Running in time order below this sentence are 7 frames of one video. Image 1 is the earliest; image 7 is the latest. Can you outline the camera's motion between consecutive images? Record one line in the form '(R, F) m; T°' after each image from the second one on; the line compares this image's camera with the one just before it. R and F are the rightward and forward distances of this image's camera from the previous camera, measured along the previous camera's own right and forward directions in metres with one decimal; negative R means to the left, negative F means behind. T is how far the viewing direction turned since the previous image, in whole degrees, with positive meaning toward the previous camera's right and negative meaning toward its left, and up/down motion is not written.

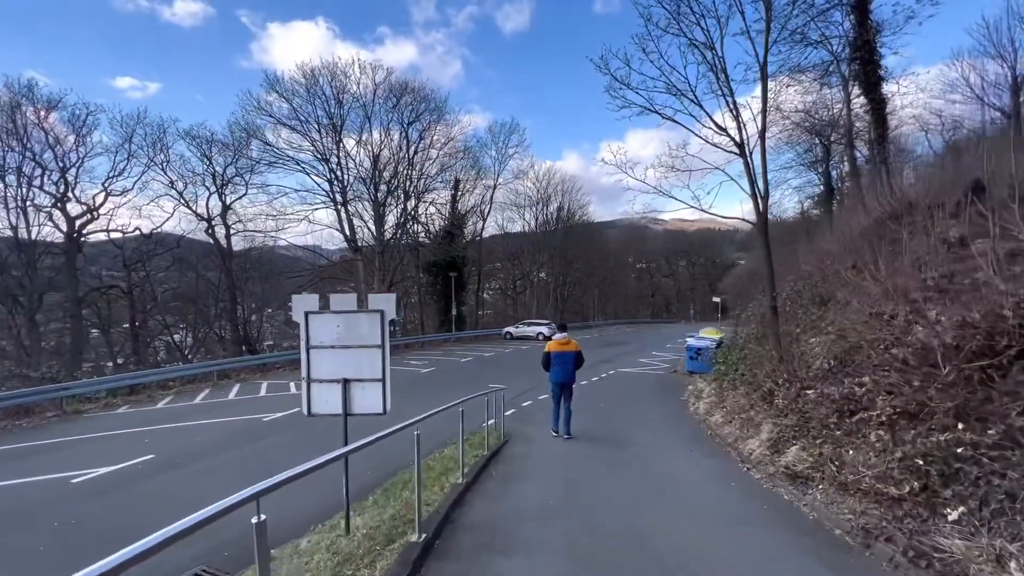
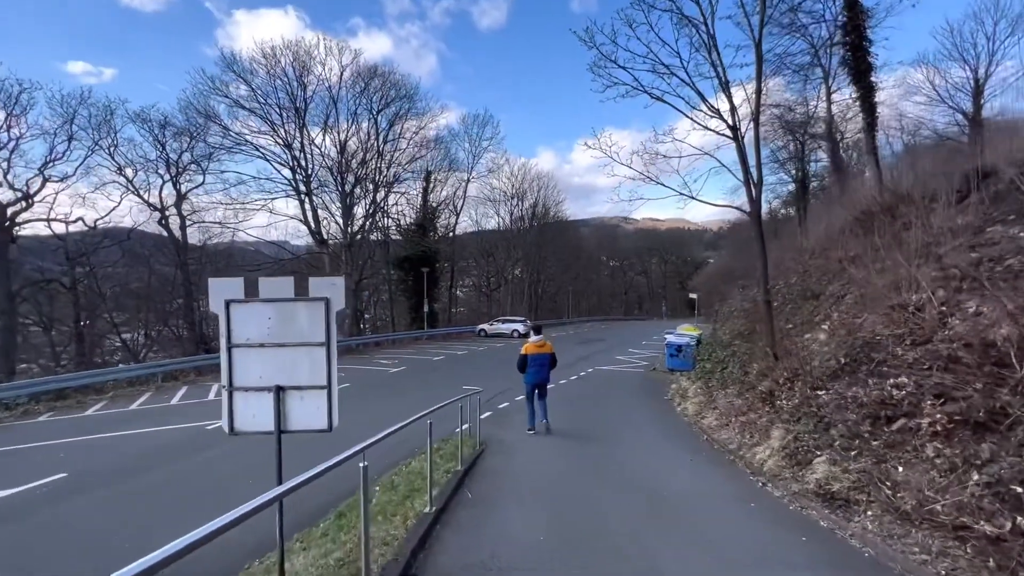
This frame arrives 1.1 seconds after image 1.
(-0.1, +1.3) m; +3°
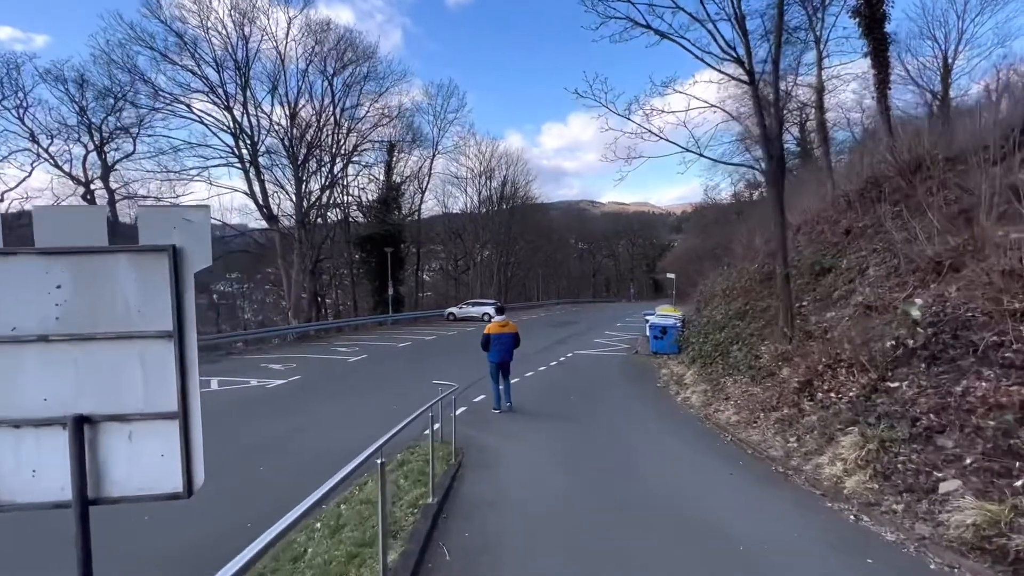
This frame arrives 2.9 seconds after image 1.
(-0.3, +2.2) m; +4°
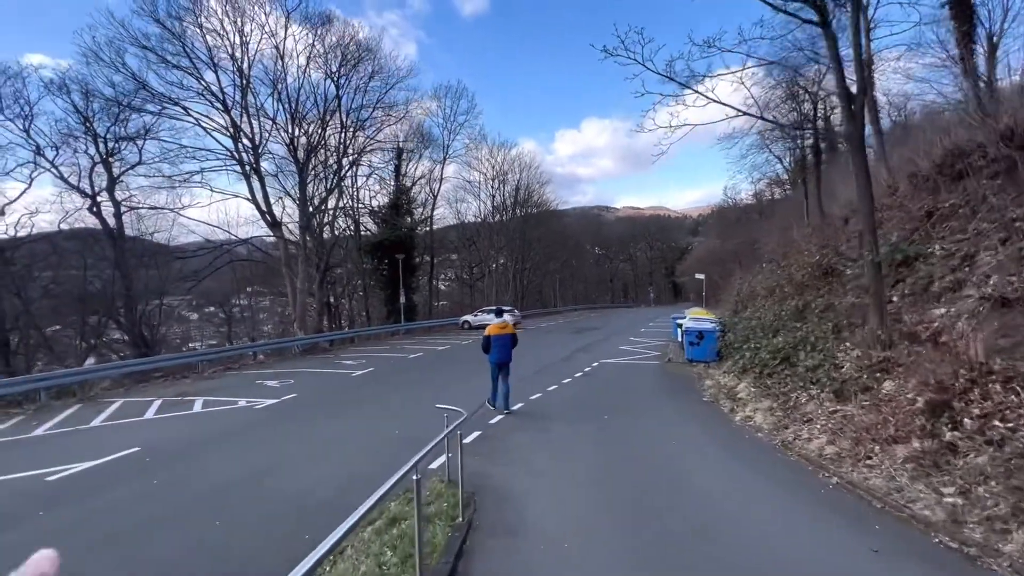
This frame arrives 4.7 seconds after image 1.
(-0.1, +2.1) m; -2°
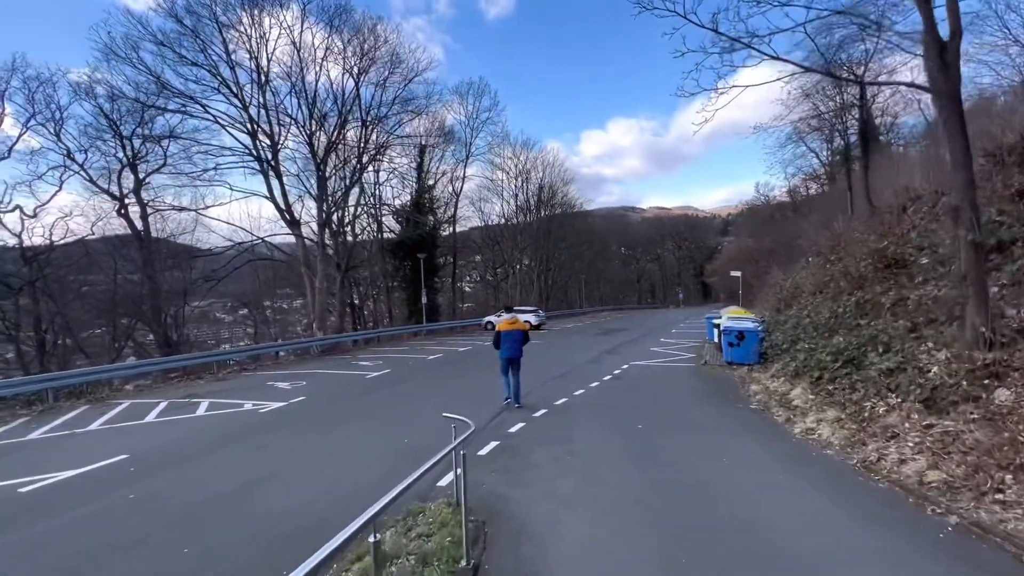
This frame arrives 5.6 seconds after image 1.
(+0.1, +1.3) m; -3°
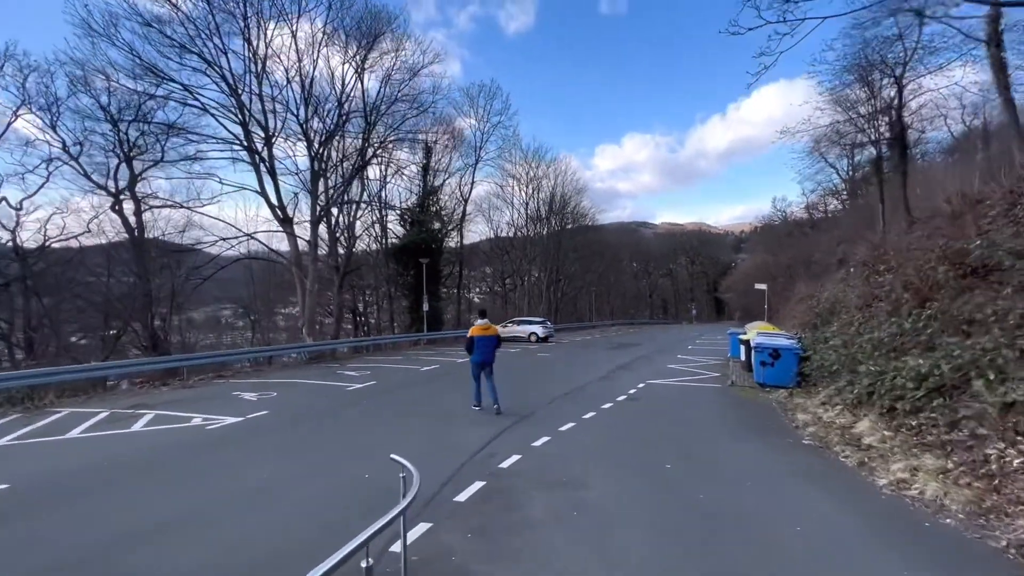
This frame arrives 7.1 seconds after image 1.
(+0.3, +2.2) m; -1°
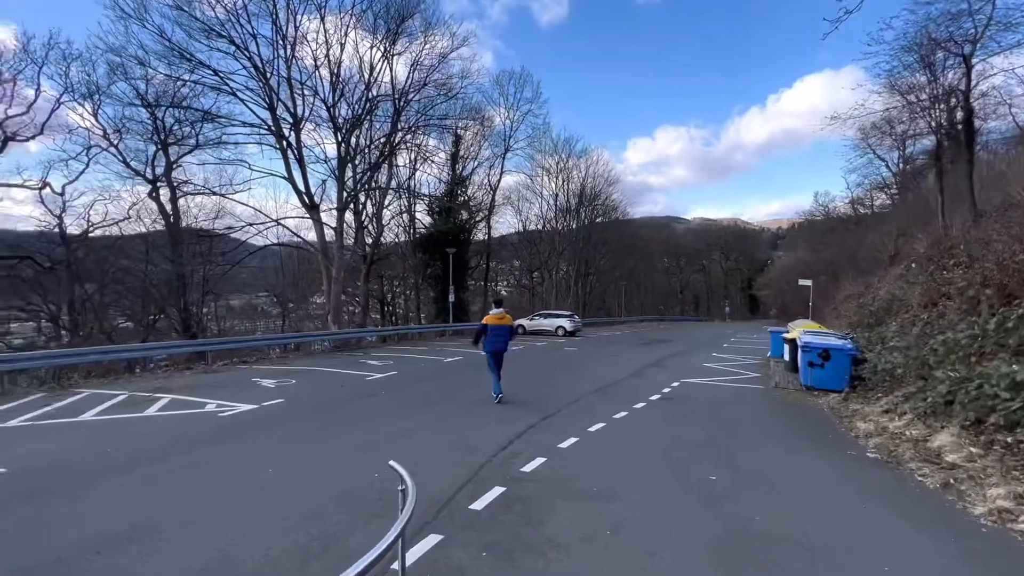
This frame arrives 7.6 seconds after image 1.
(0.0, +0.9) m; -3°
